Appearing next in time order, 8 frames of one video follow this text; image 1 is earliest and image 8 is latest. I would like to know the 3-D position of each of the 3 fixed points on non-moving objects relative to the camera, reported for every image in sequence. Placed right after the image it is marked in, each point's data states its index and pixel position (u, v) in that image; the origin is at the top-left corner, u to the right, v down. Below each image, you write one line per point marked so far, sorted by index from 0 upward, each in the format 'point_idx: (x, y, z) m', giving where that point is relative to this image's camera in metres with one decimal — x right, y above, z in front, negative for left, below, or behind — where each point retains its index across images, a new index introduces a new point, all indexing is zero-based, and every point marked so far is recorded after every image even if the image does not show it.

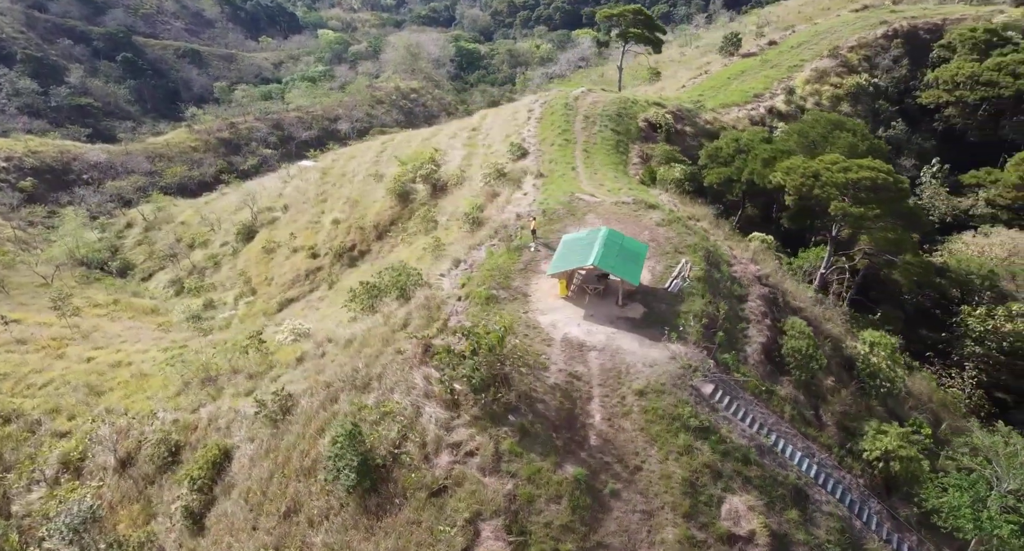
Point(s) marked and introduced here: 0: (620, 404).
0: (+2.4, -2.9, +15.0) m
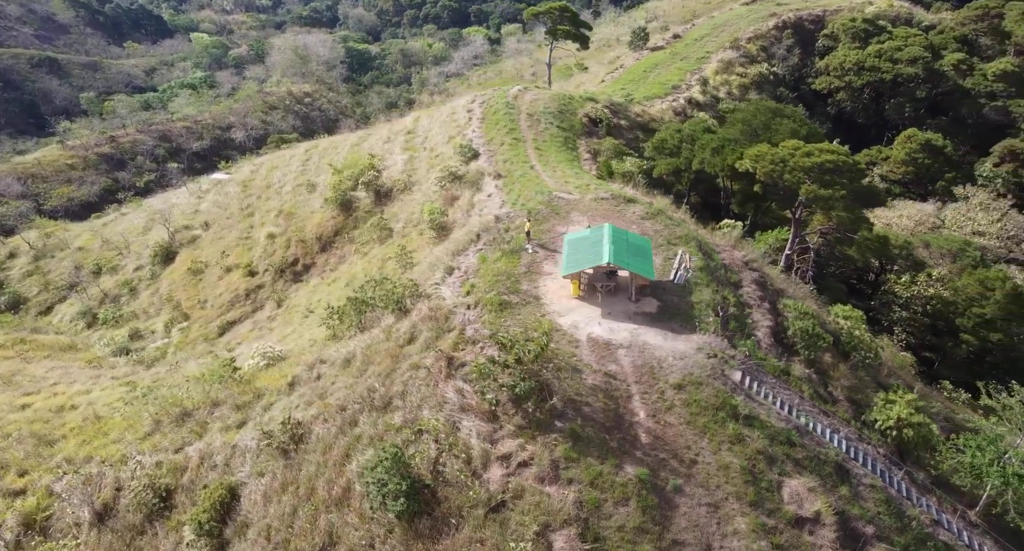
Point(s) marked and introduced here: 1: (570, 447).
0: (+3.3, -2.8, +15.0) m
1: (+1.2, -3.5, +13.9) m
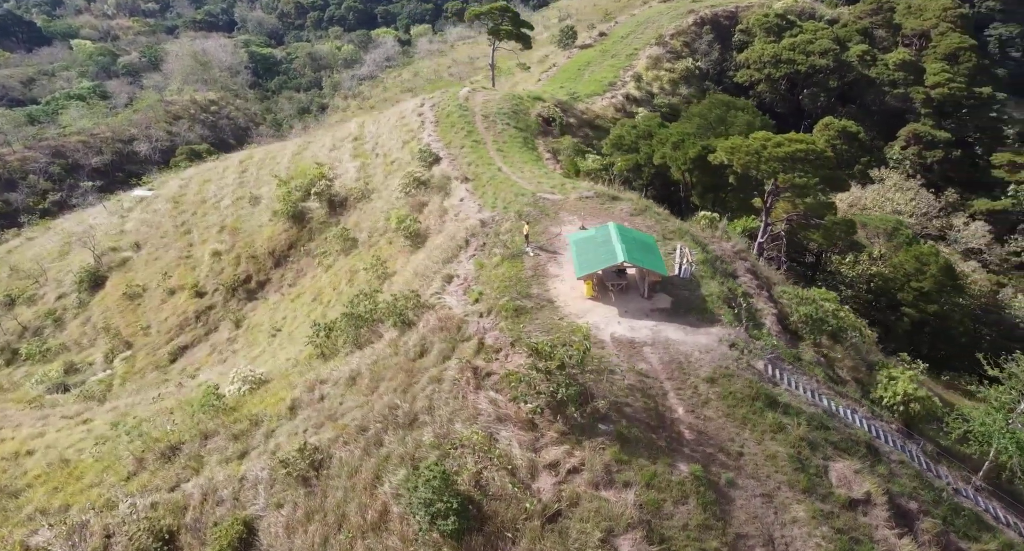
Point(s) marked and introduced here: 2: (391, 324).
0: (+4.1, -2.7, +15.1) m
1: (+2.2, -3.6, +13.8) m
2: (-3.5, -1.5, +19.9) m
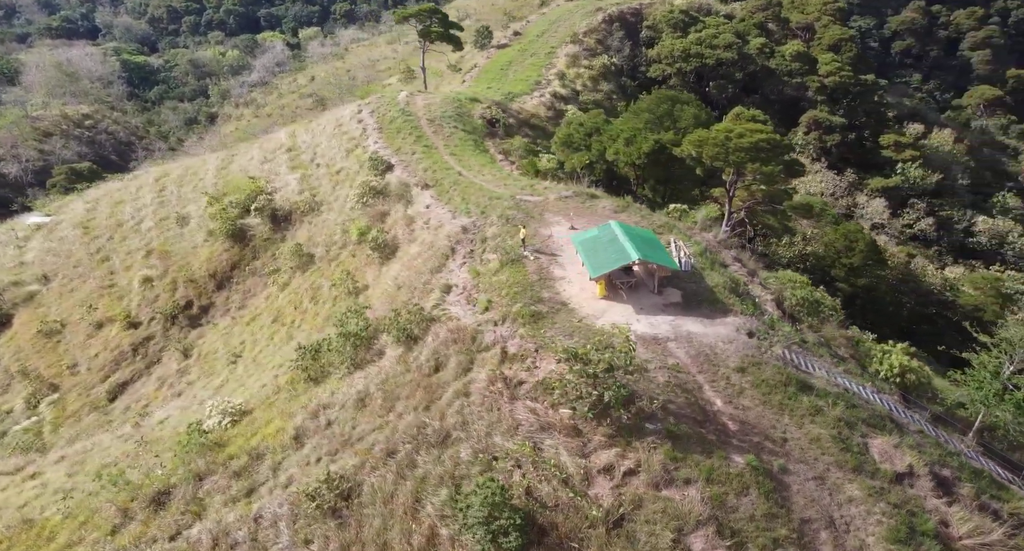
0: (+5.0, -2.5, +15.4) m
1: (+3.3, -3.5, +13.8) m
2: (-3.3, -1.9, +19.2) m
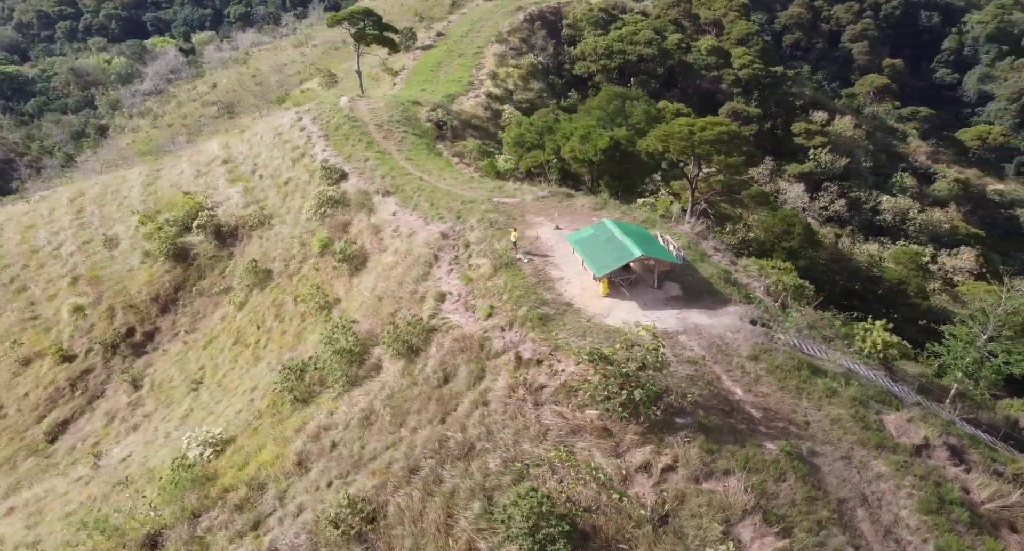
0: (+5.4, -2.3, +15.7) m
1: (+4.0, -3.4, +13.9) m
2: (-3.2, -2.2, +18.5) m
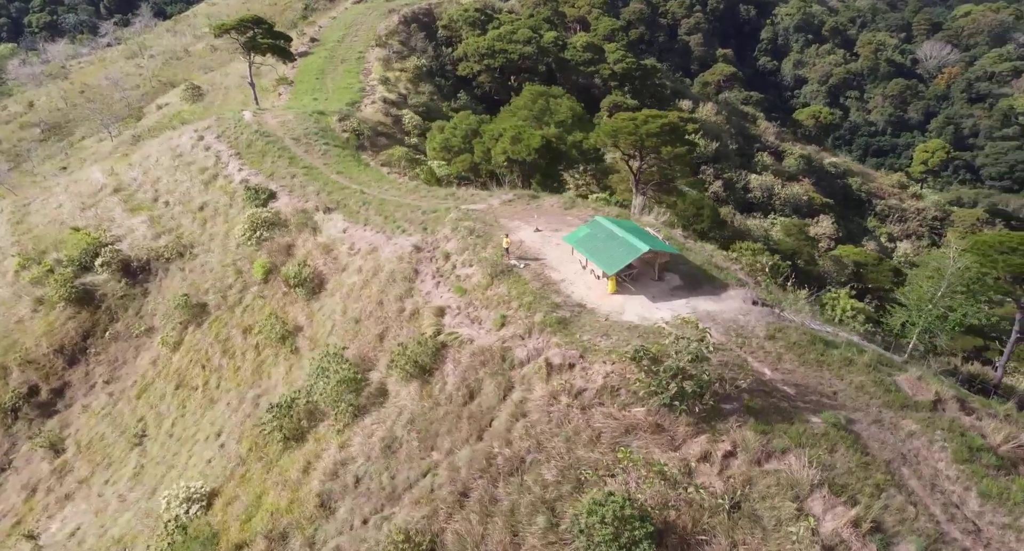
0: (+6.2, -1.9, +16.3) m
1: (+5.2, -3.1, +14.3) m
2: (-2.8, -2.7, +17.6) m
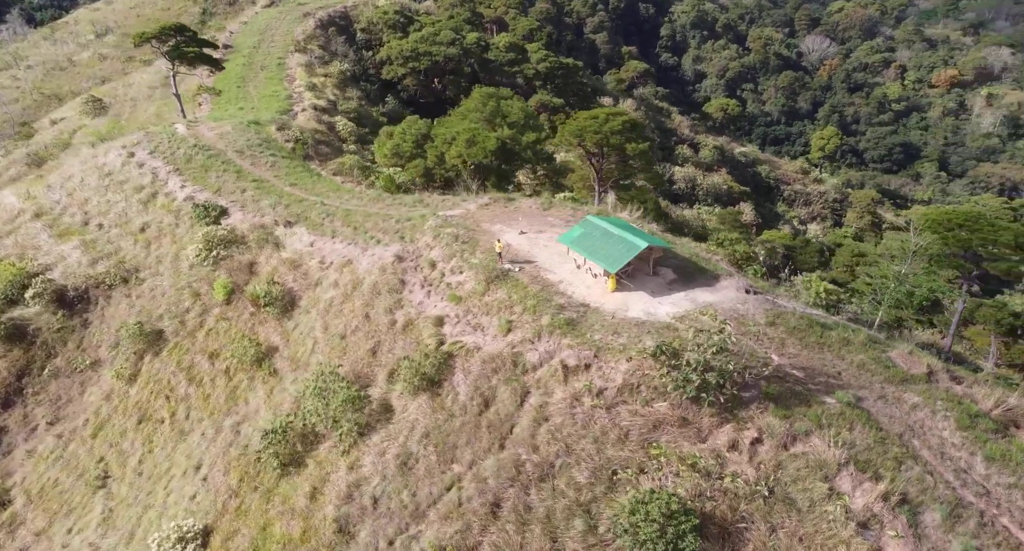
0: (+6.5, -1.6, +16.8) m
1: (+5.8, -2.9, +14.7) m
2: (-2.6, -3.0, +17.1) m
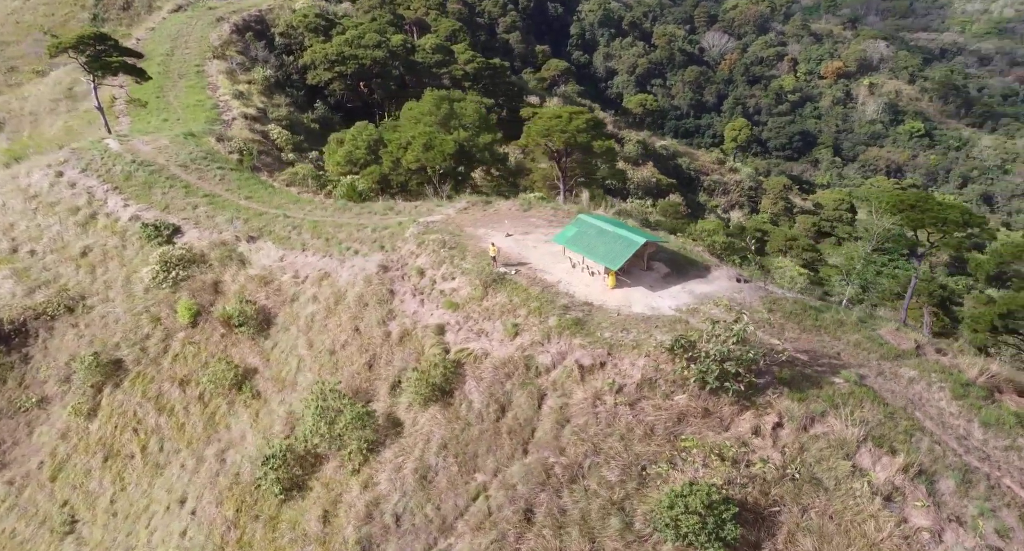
0: (+6.7, -1.3, +17.3) m
1: (+6.3, -2.6, +15.2) m
2: (-2.2, -3.2, +16.7) m
